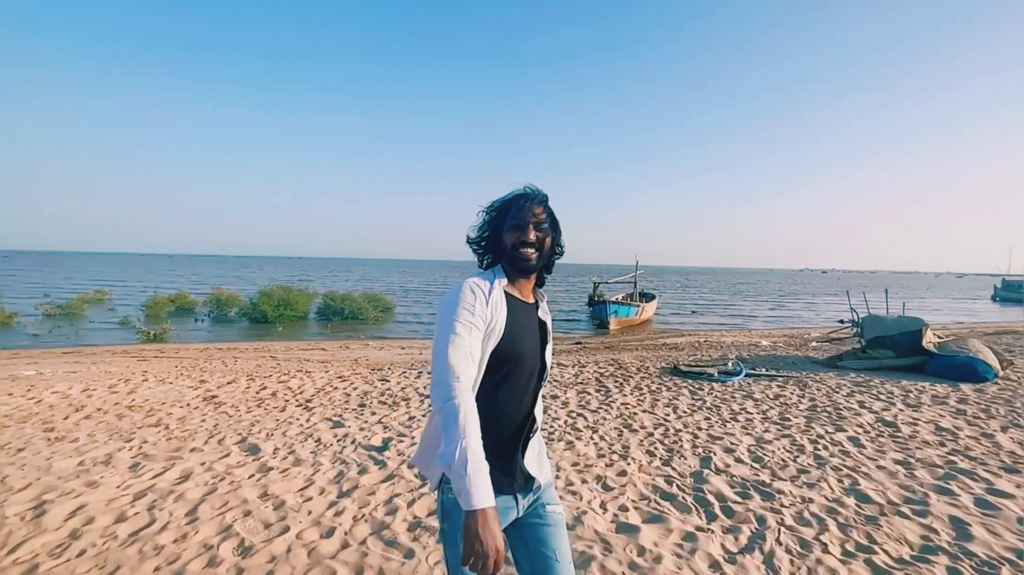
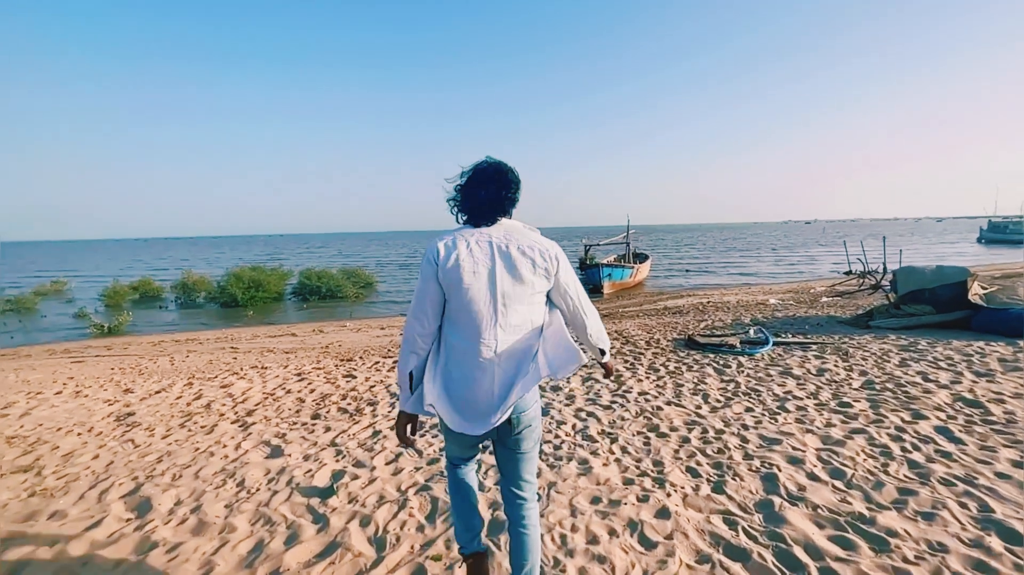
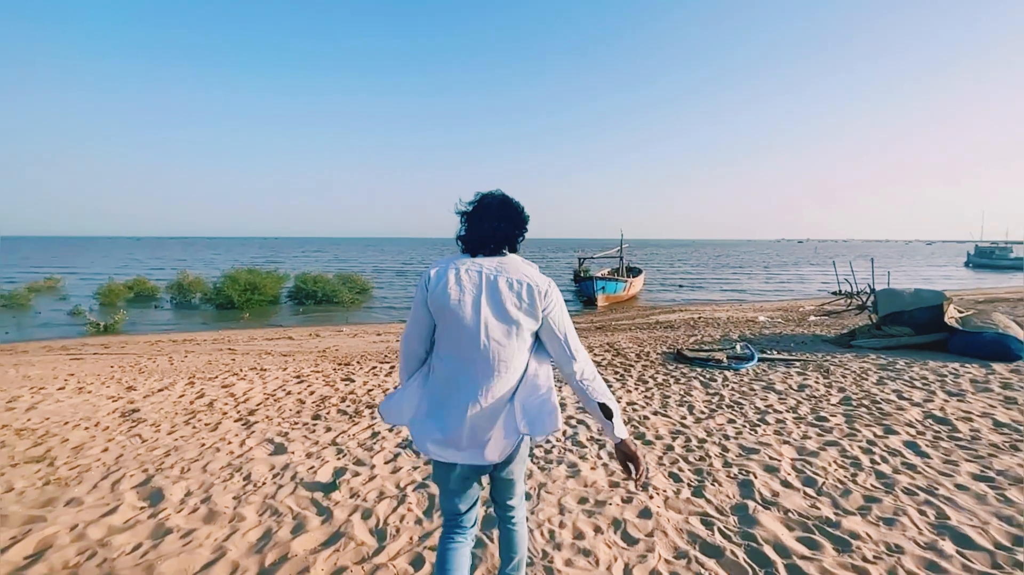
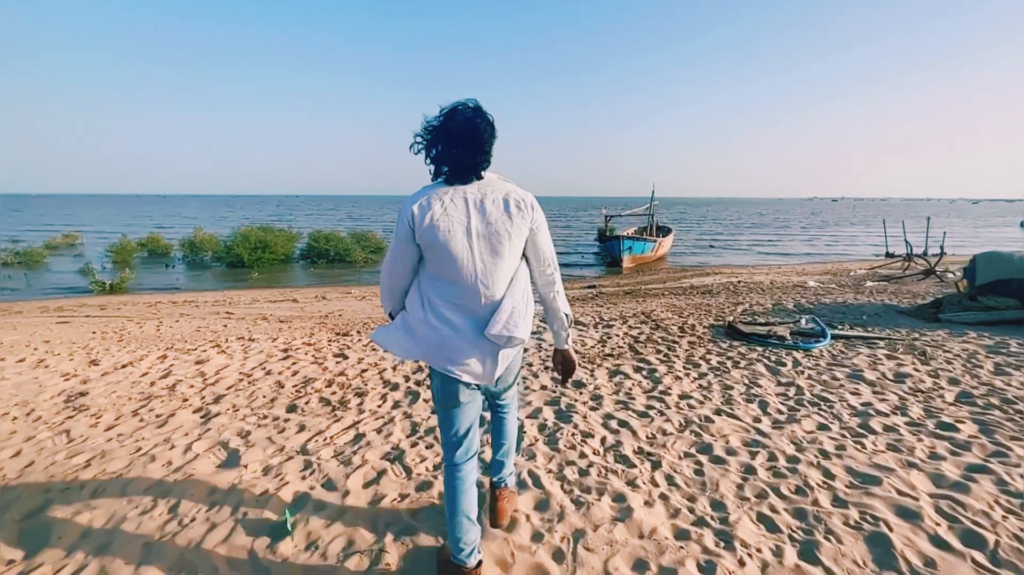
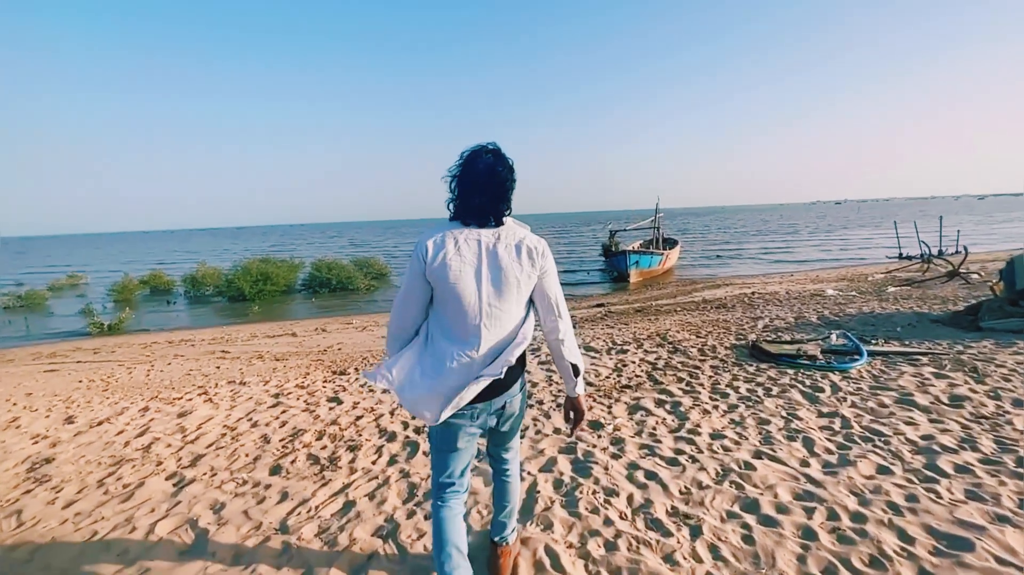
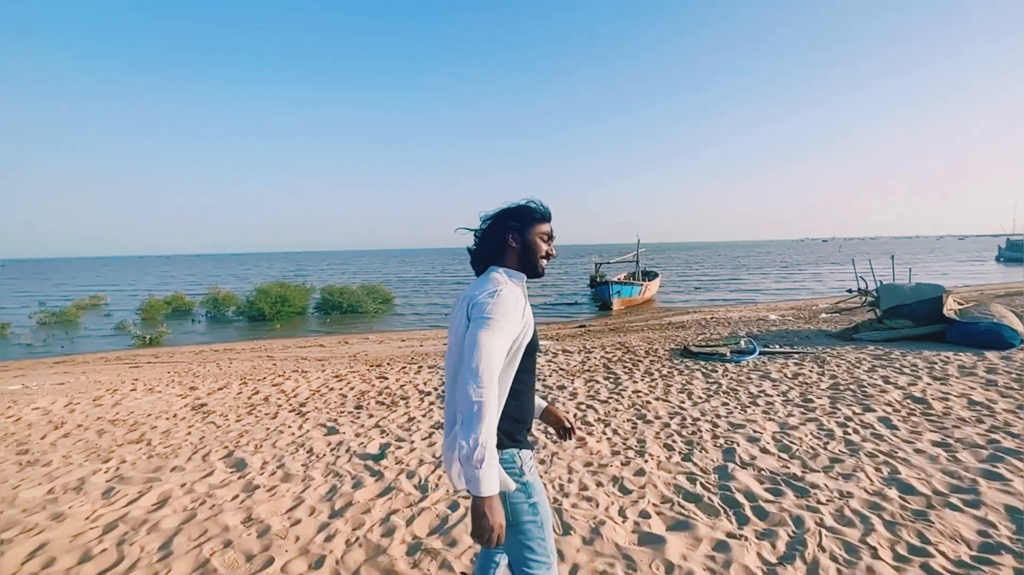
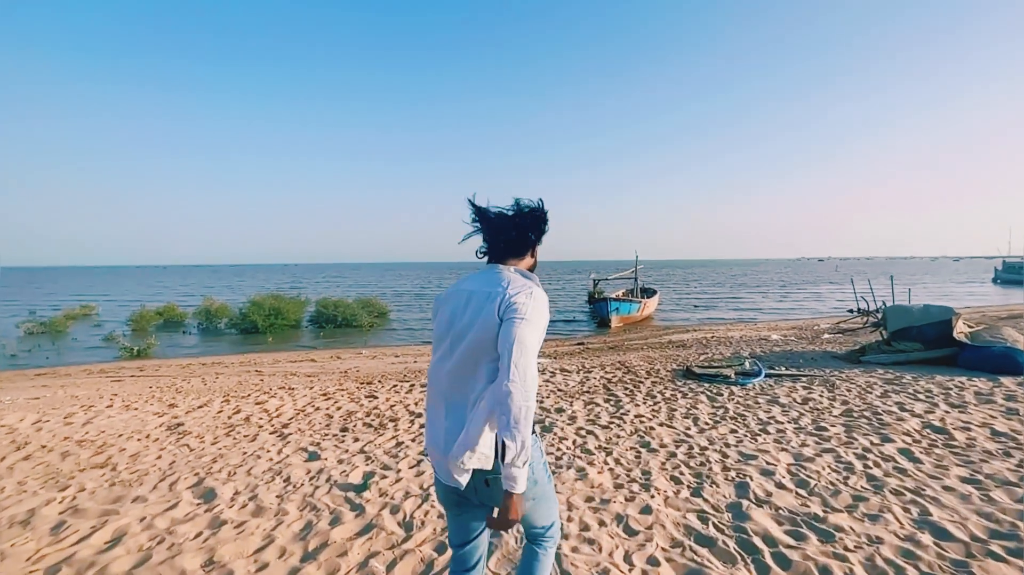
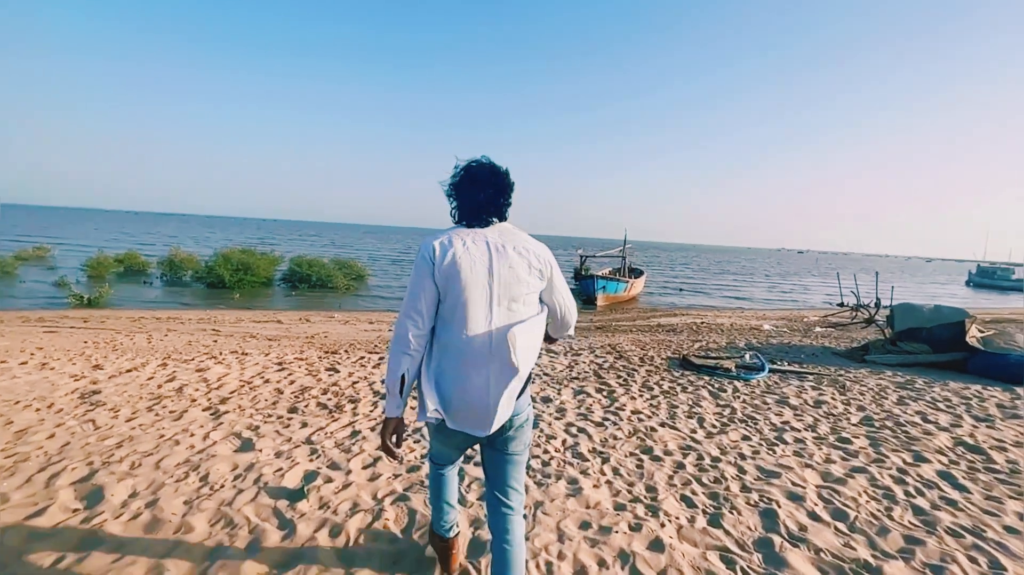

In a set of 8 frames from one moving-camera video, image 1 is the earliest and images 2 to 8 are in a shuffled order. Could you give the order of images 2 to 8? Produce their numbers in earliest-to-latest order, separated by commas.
6, 7, 3, 2, 8, 4, 5
